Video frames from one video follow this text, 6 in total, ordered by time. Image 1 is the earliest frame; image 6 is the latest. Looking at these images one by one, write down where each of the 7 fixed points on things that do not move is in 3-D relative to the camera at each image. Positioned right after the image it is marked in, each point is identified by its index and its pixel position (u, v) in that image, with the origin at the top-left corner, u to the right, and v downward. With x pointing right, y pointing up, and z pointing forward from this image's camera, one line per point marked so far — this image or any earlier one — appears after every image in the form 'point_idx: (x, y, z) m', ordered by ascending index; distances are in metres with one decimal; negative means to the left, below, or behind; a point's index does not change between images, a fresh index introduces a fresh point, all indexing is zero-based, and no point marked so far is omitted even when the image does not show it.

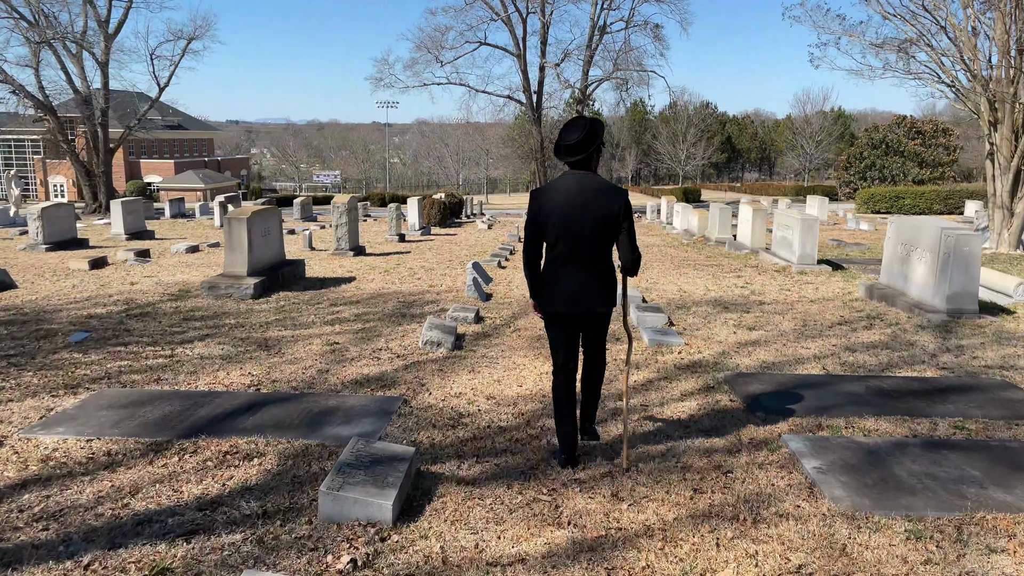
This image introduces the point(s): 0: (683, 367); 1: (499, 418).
0: (+1.2, -0.6, +6.1) m
1: (-0.1, -0.7, +4.8) m
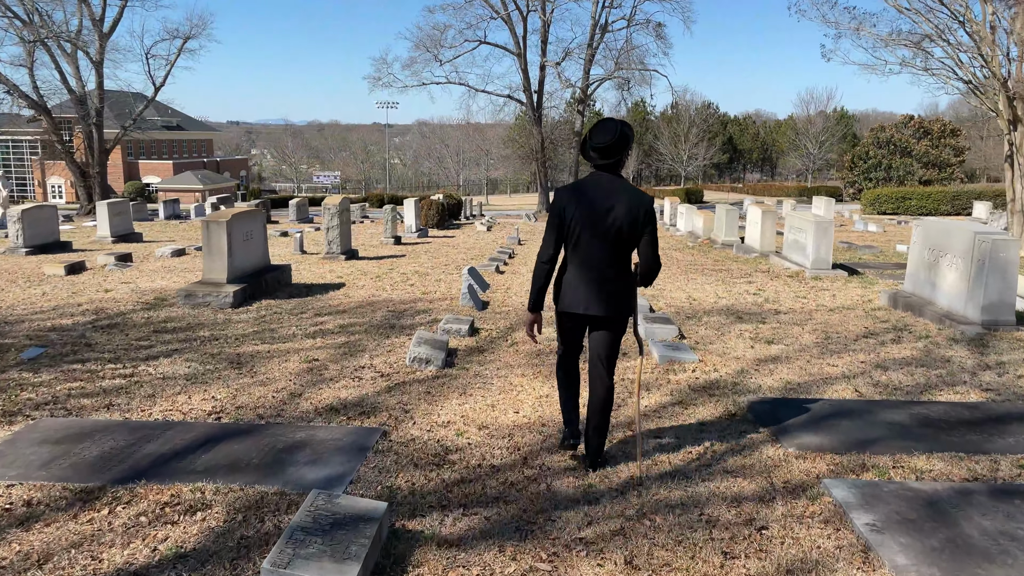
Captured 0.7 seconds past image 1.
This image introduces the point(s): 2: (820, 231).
0: (+1.2, -0.7, +5.5) m
1: (-0.1, -0.8, +4.2) m
2: (+4.3, +0.8, +11.8) m
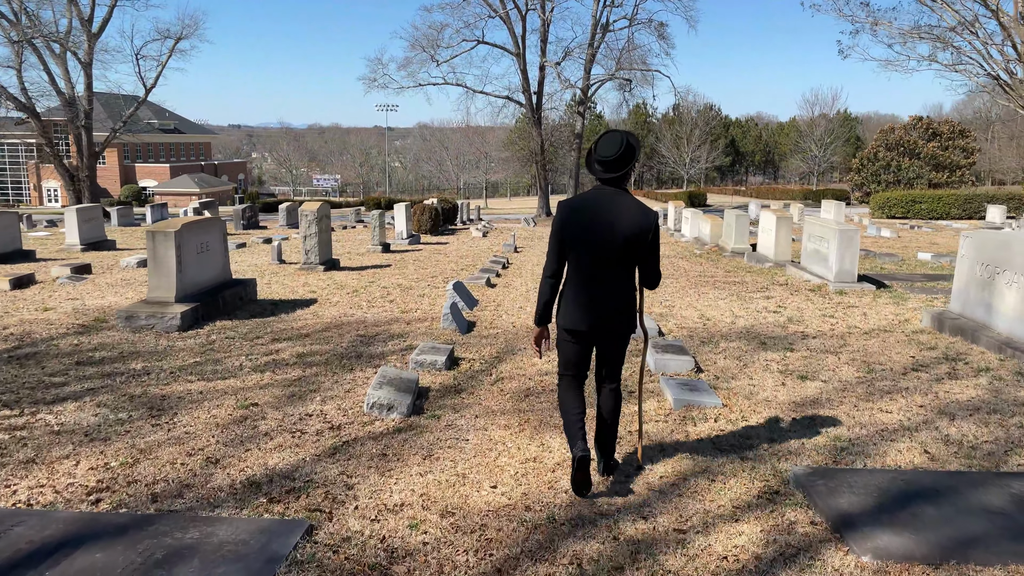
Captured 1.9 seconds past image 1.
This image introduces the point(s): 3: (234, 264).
0: (+1.1, -0.8, +4.3) m
1: (-0.2, -1.0, +3.0) m
2: (+4.2, +0.6, +10.6) m
3: (-4.7, +0.4, +14.3) m
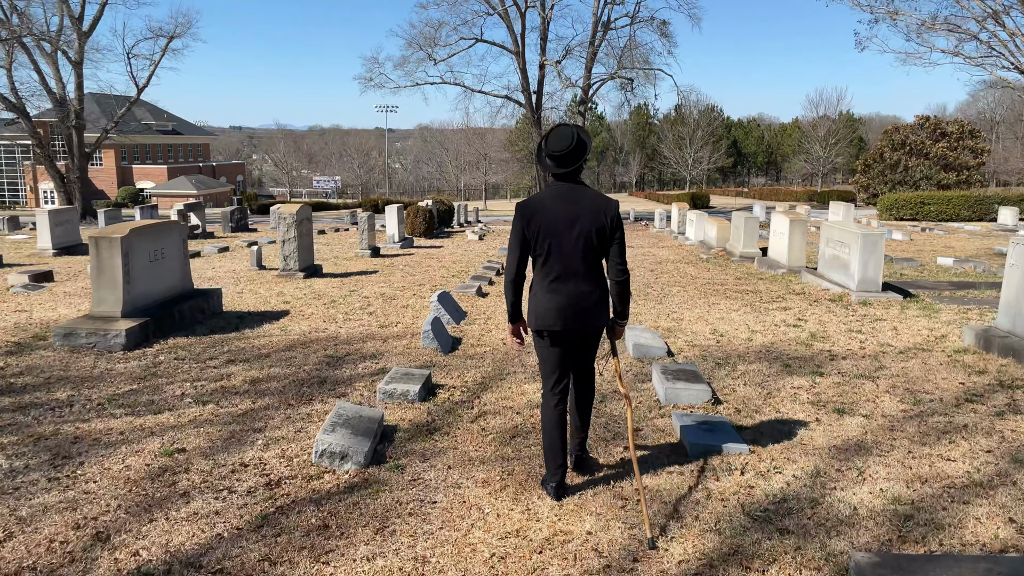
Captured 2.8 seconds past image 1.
0: (+1.0, -0.9, +3.4) m
1: (-0.3, -1.1, +2.2) m
2: (+4.1, +0.5, +9.7) m
3: (-4.8, +0.3, +13.4) m
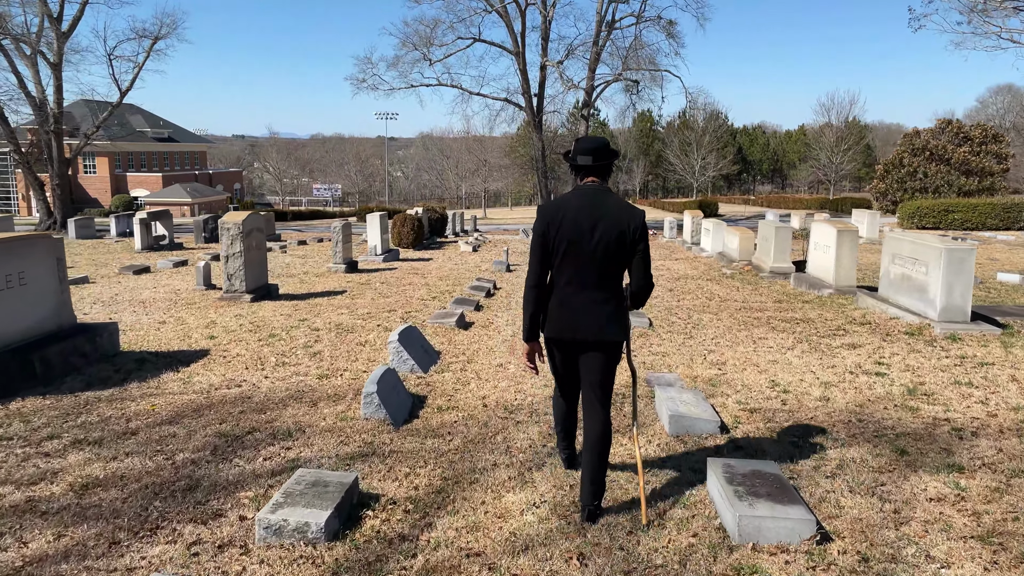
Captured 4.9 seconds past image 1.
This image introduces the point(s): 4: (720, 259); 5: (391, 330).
0: (+0.9, -1.1, +1.4) m
1: (-0.4, -1.3, +0.1) m
2: (+4.1, +0.2, +7.7) m
3: (-4.9, 0.0, +11.3) m
4: (+4.1, +0.6, +16.5) m
5: (-1.1, -0.4, +7.6) m
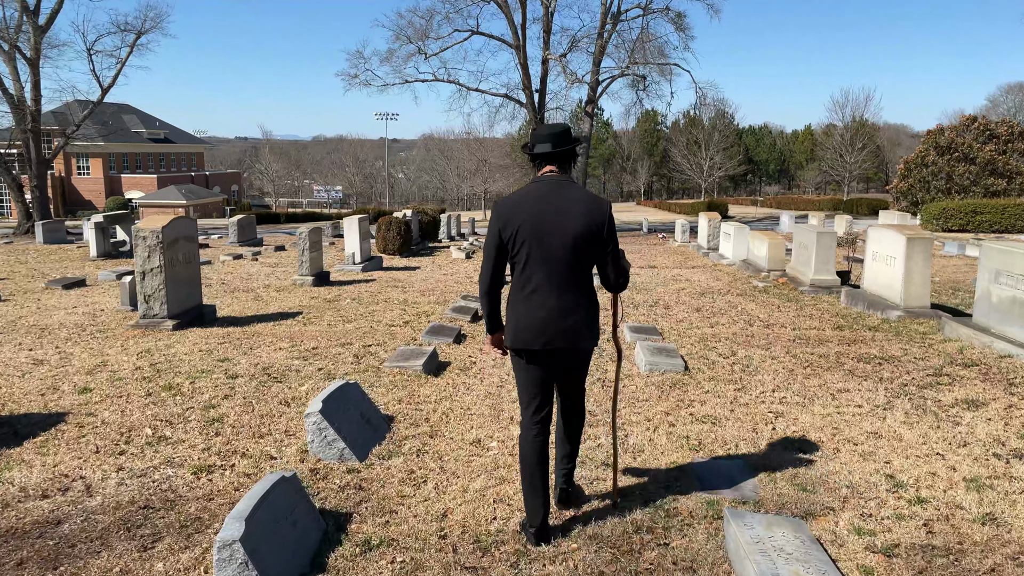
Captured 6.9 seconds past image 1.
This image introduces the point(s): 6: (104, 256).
0: (+0.8, -1.4, -0.6) m
1: (-0.5, -1.5, -1.9) m
2: (+4.0, 0.0, +5.7) m
3: (-5.0, -0.2, +9.3) m
4: (+4.0, +0.3, +14.5) m
5: (-1.2, -0.6, +5.6) m
6: (-8.4, +0.7, +17.1) m
